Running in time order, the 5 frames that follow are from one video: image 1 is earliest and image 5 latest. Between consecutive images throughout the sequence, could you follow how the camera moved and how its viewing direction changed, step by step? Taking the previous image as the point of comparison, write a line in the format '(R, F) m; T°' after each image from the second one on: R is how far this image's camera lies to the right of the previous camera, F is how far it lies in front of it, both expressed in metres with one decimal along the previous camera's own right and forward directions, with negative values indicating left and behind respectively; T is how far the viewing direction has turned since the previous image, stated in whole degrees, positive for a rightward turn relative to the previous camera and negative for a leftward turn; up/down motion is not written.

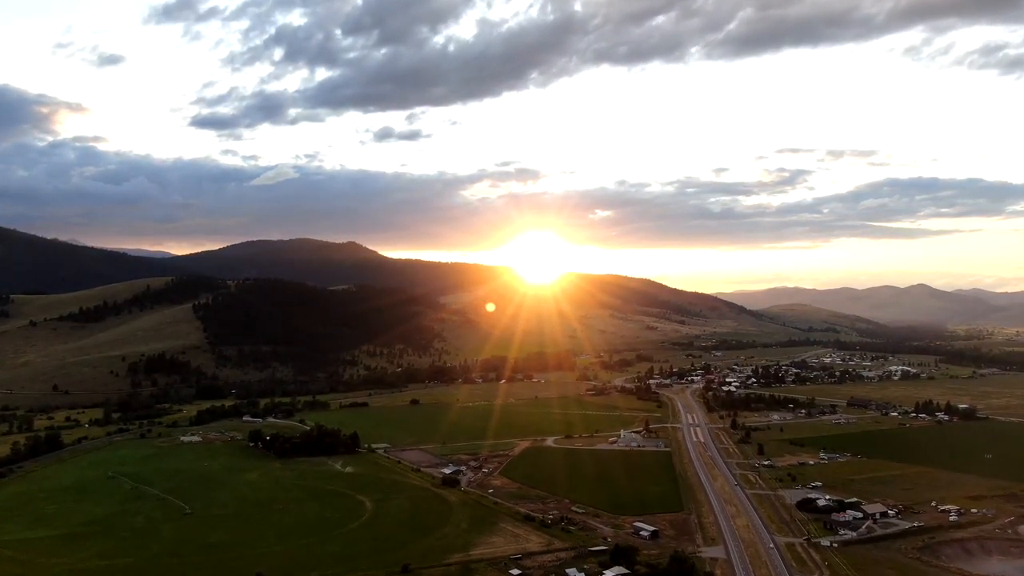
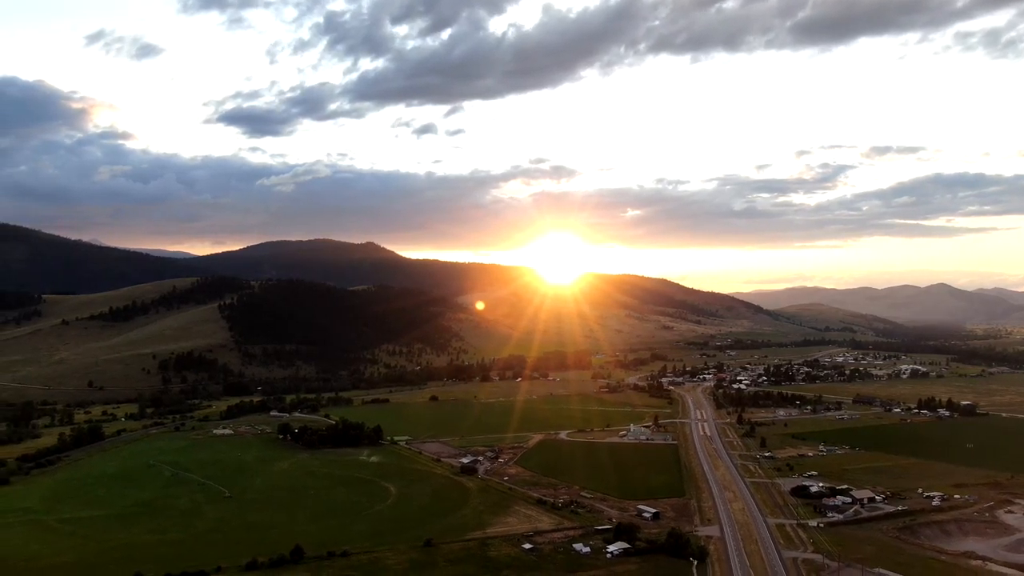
(+0.3, -4.8) m; -1°
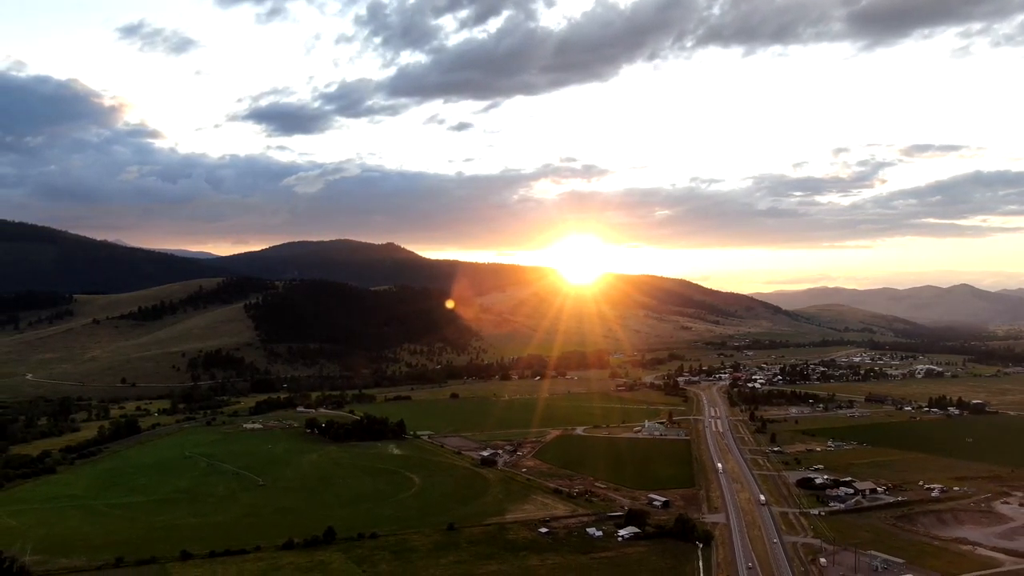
(+0.1, -3.6) m; -1°
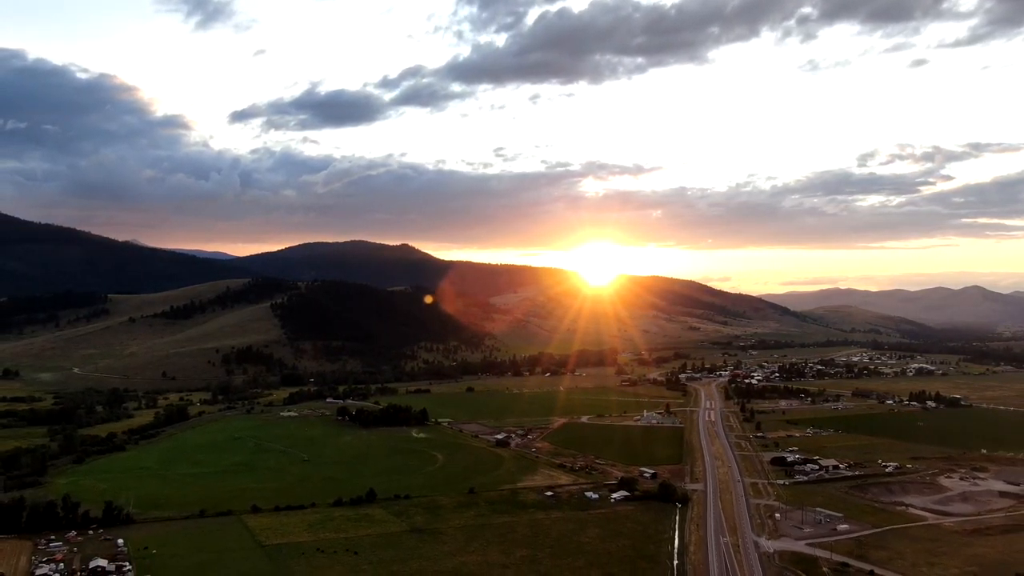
(+0.1, -10.8) m; -1°
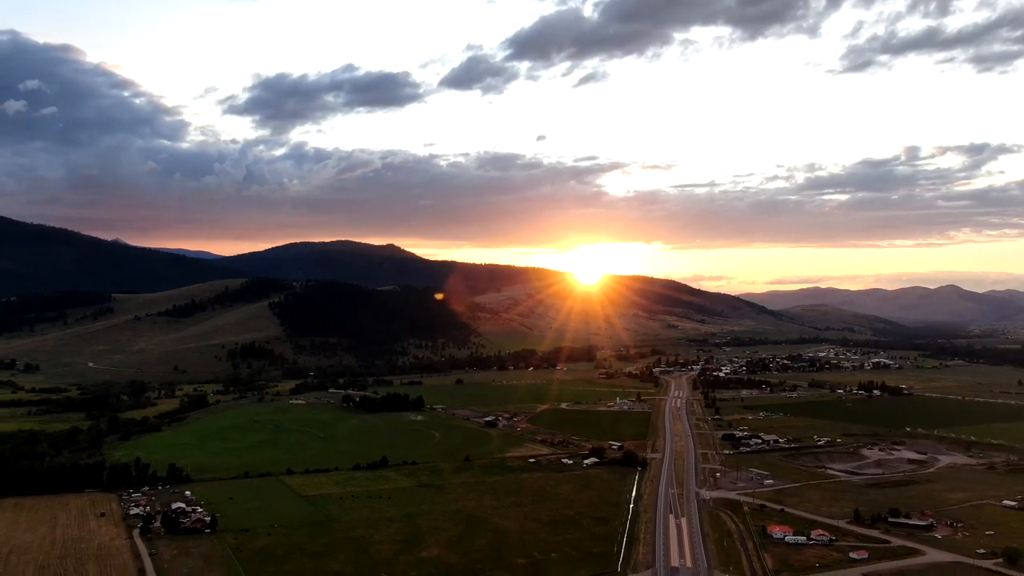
(-0.5, -13.1) m; +1°
